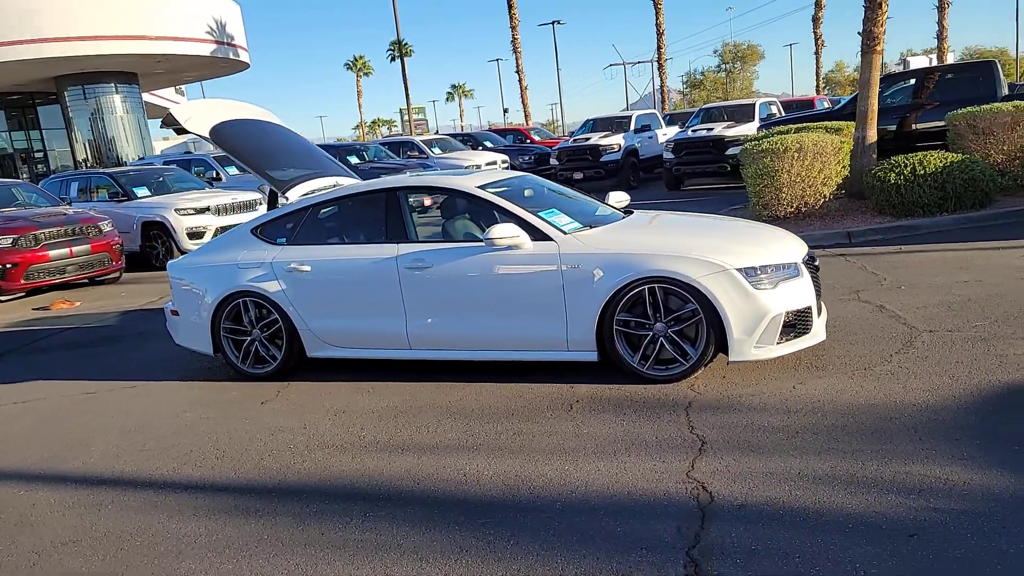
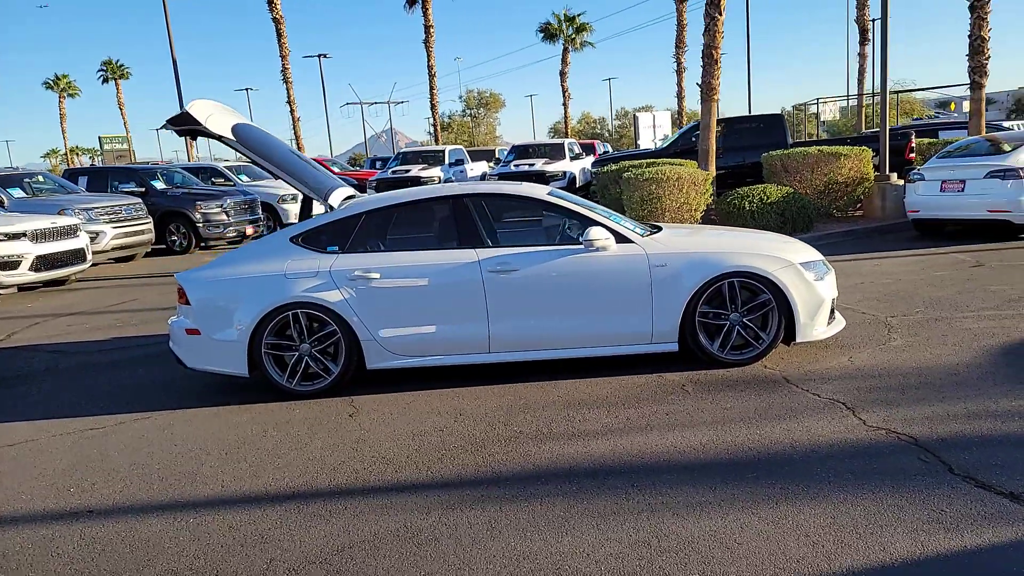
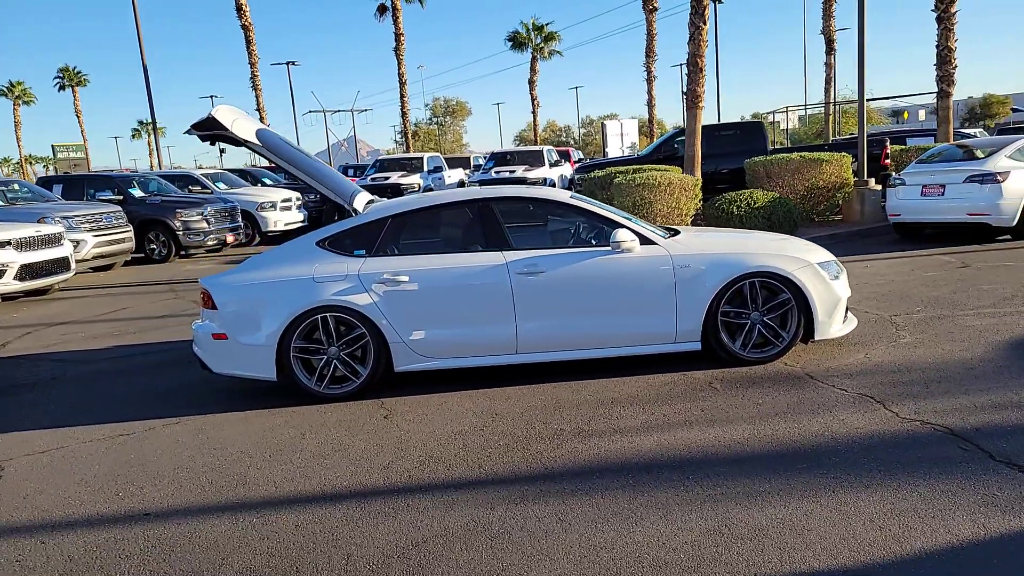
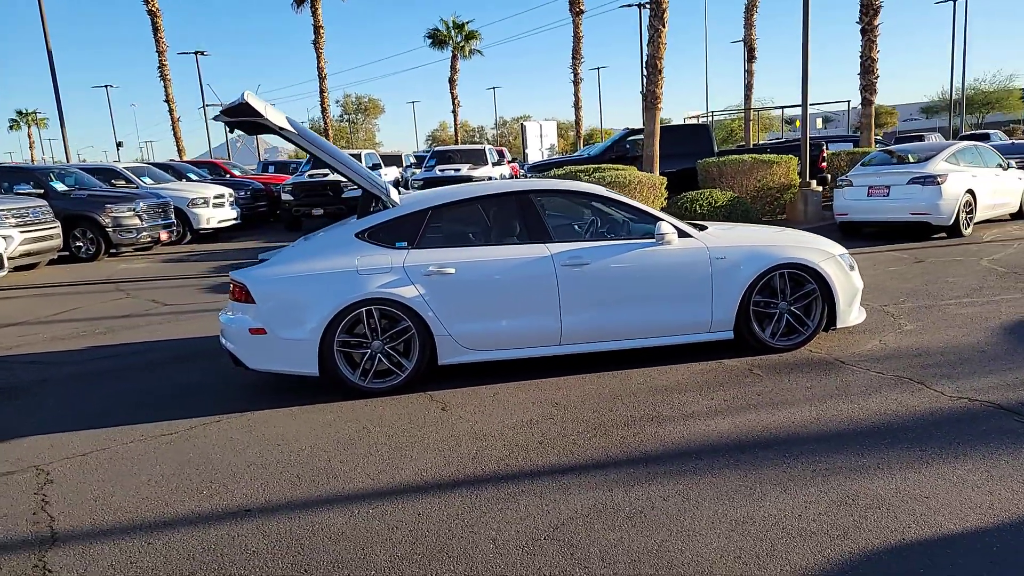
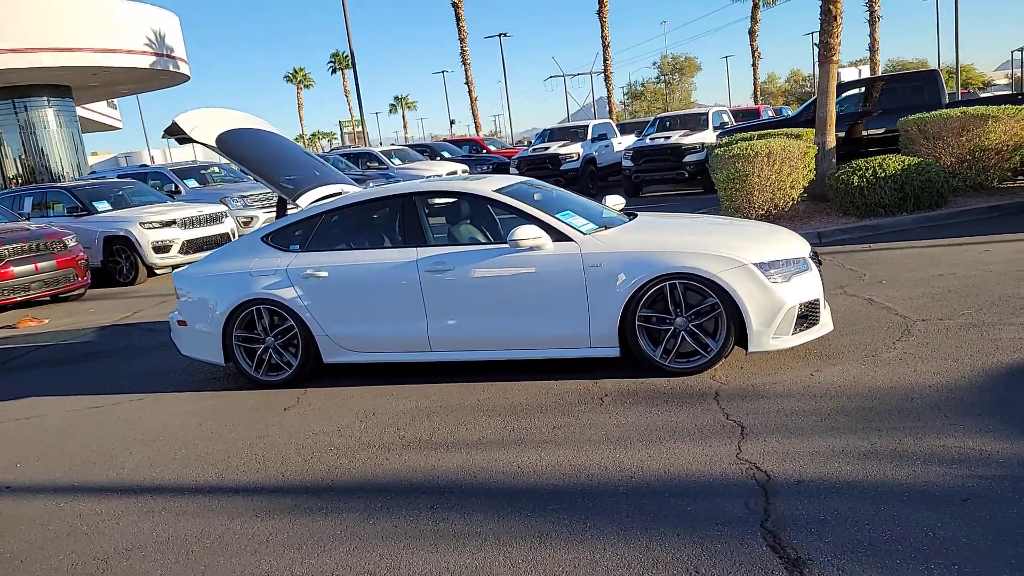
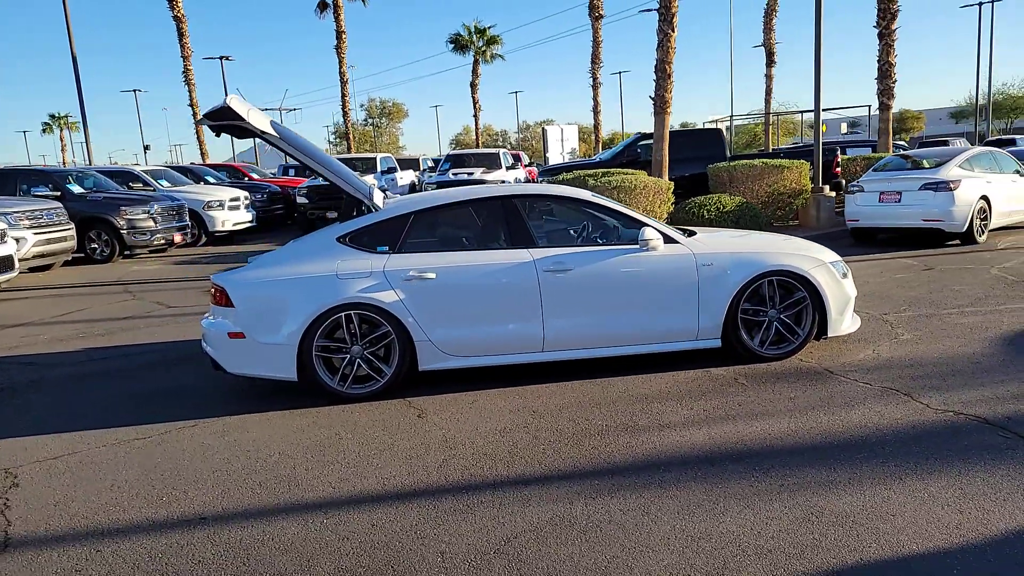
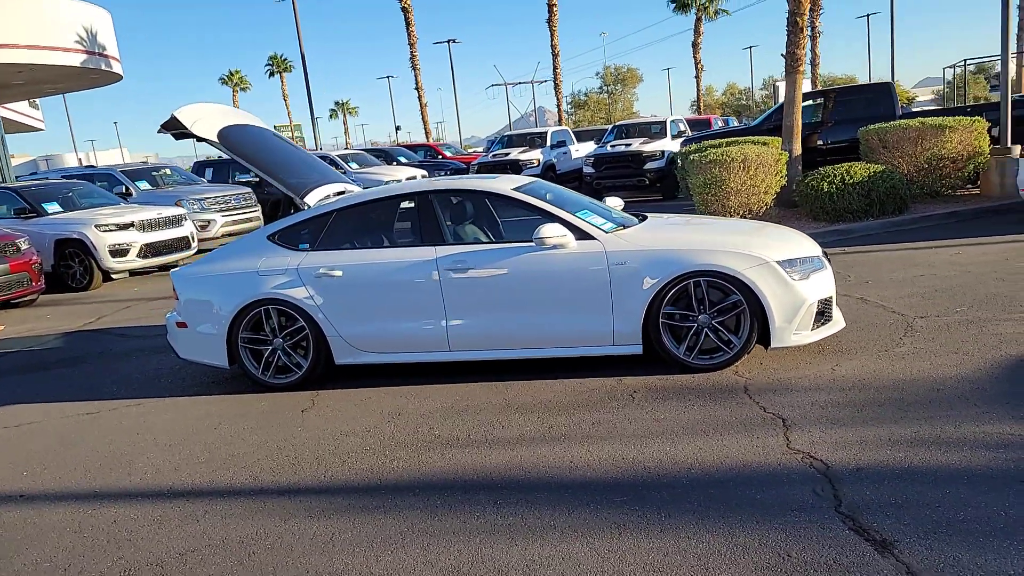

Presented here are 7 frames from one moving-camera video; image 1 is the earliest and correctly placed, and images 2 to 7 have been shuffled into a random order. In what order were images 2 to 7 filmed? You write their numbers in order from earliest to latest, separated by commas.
5, 7, 2, 3, 6, 4
